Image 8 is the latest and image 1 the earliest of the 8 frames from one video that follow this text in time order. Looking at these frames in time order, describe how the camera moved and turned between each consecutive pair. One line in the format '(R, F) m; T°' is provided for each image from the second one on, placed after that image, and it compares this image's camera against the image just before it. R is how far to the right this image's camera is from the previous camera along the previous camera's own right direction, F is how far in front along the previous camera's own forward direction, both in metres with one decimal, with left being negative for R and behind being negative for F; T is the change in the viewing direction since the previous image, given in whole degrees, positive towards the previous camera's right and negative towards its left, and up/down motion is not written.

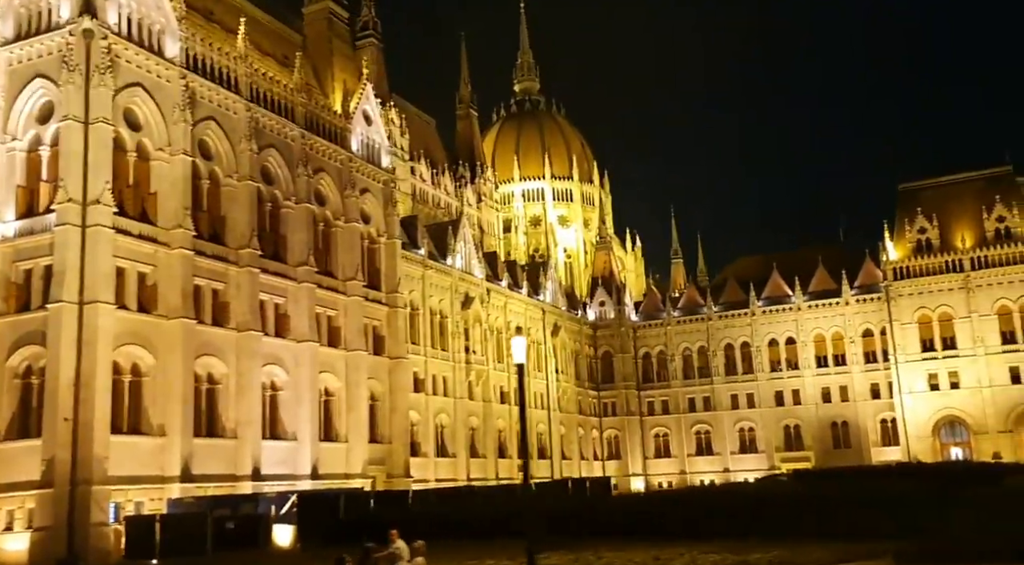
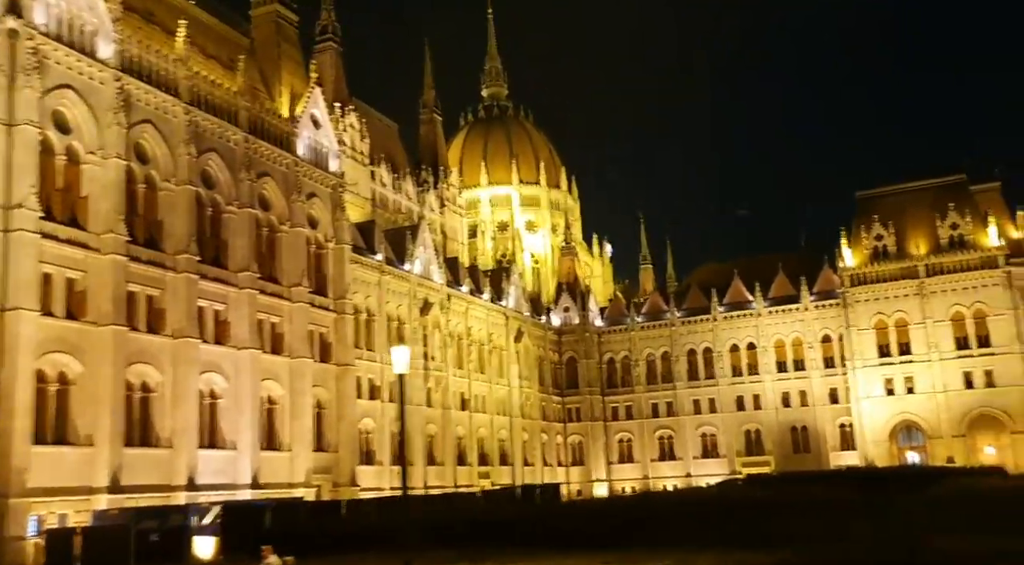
(+0.9, +0.3) m; +1°
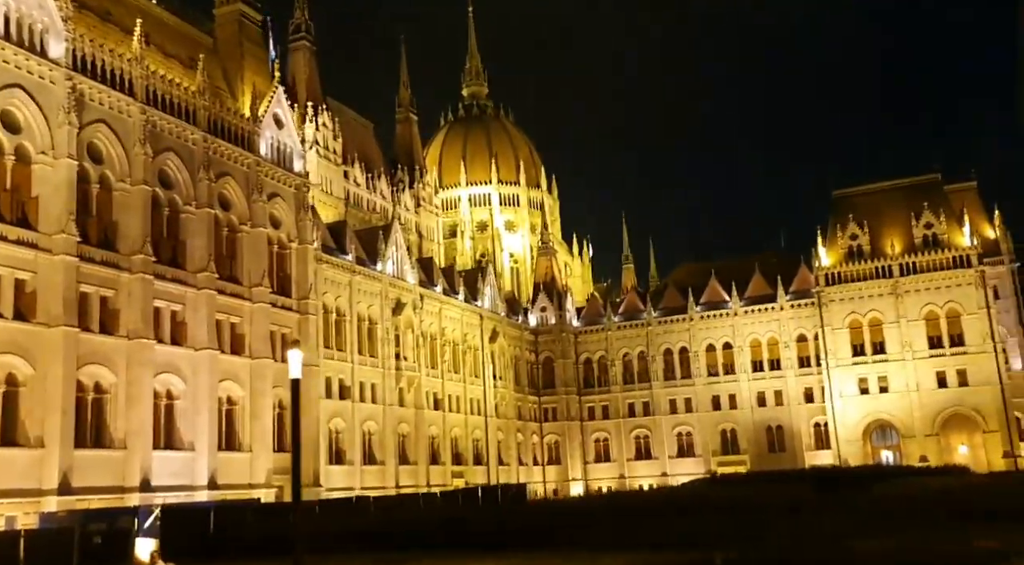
(+0.8, 0.0) m; +1°
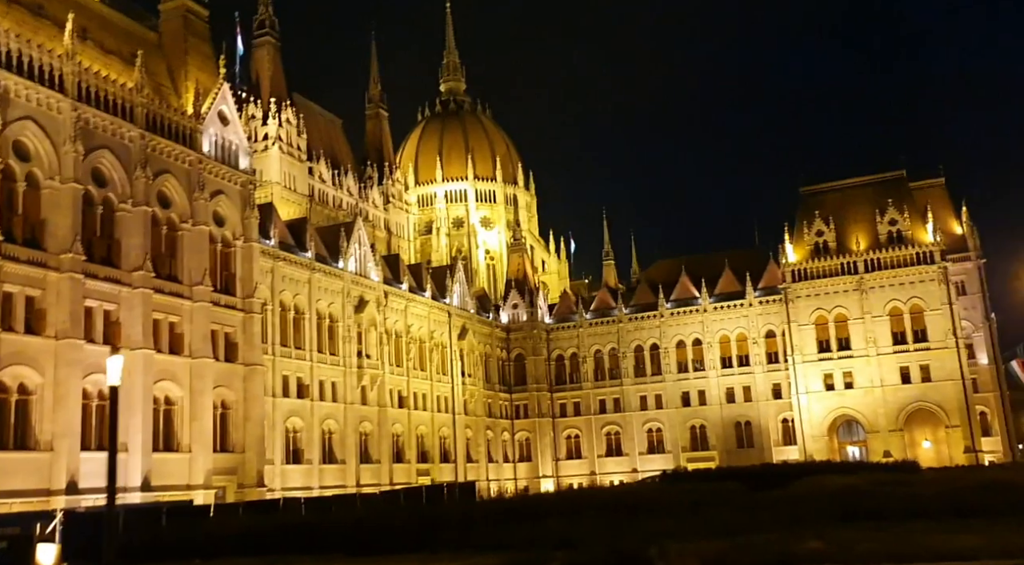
(+1.5, +0.2) m; +1°
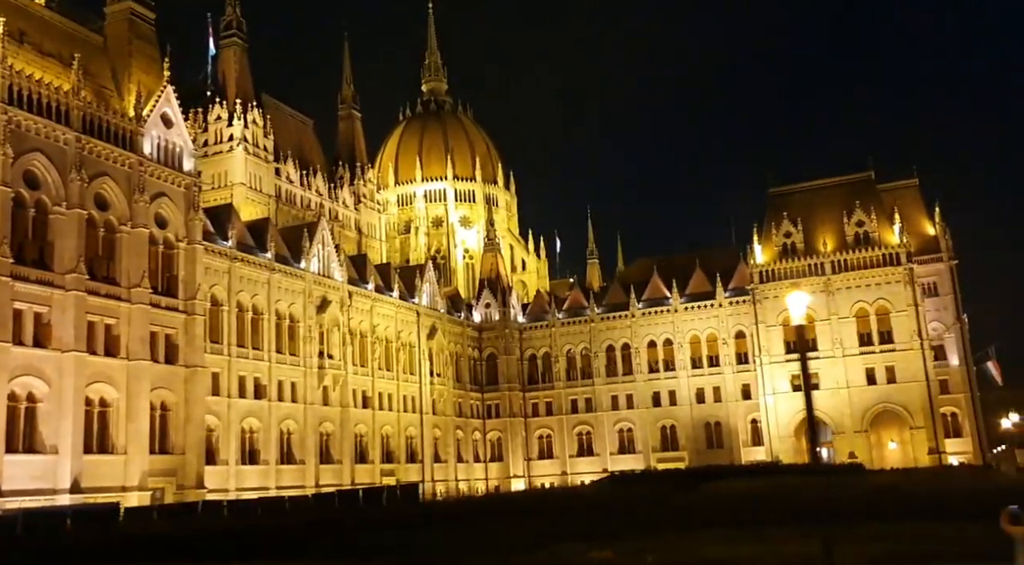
(+1.9, -0.1) m; 0°
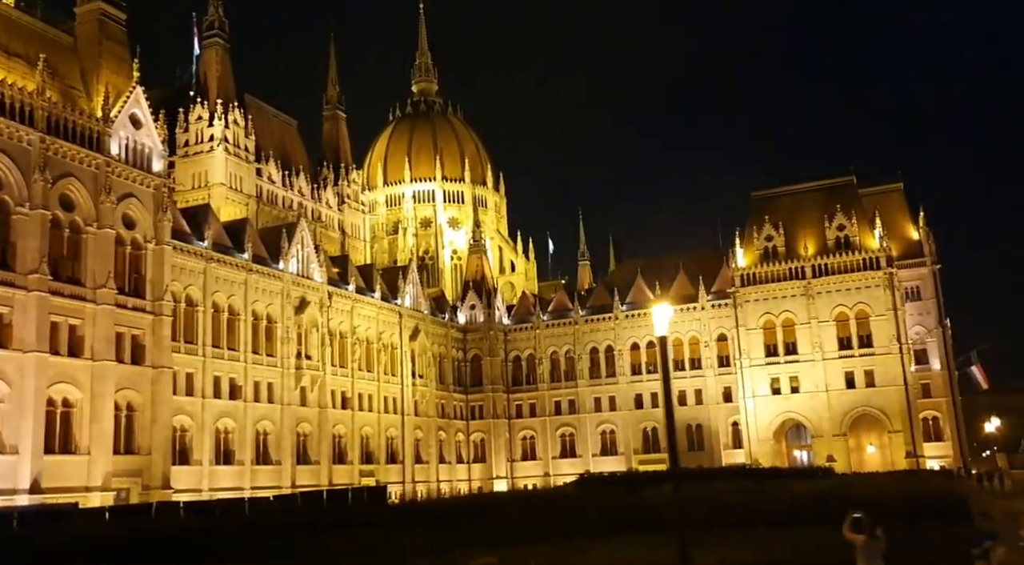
(+1.0, -0.1) m; 0°
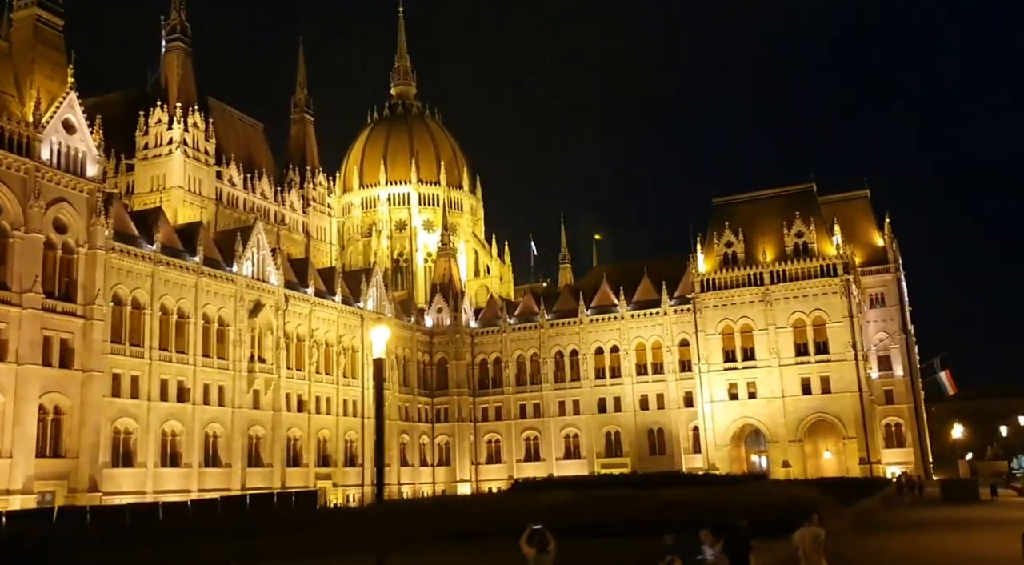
(+2.3, -0.4) m; 0°
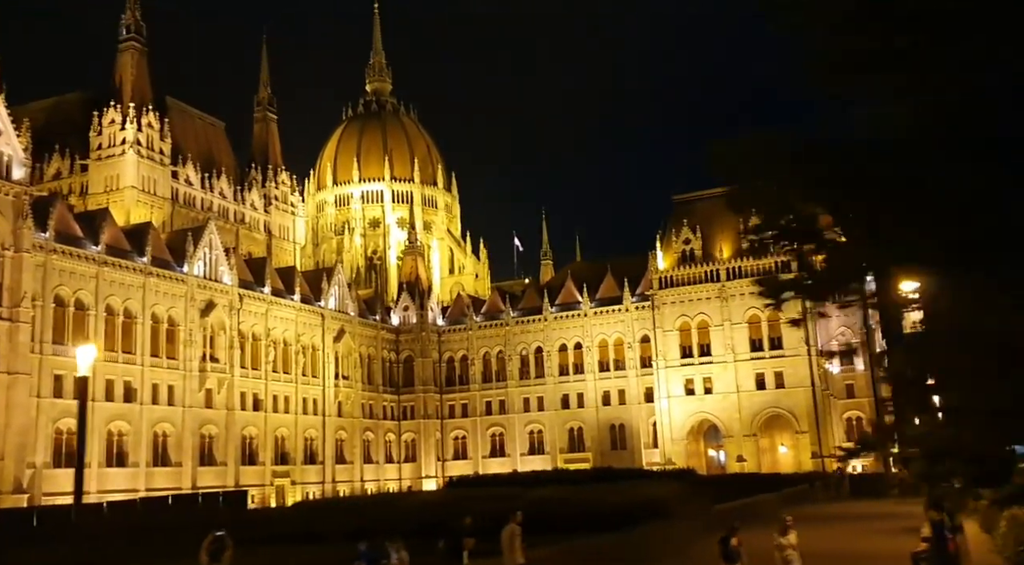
(+2.6, -0.4) m; 0°
